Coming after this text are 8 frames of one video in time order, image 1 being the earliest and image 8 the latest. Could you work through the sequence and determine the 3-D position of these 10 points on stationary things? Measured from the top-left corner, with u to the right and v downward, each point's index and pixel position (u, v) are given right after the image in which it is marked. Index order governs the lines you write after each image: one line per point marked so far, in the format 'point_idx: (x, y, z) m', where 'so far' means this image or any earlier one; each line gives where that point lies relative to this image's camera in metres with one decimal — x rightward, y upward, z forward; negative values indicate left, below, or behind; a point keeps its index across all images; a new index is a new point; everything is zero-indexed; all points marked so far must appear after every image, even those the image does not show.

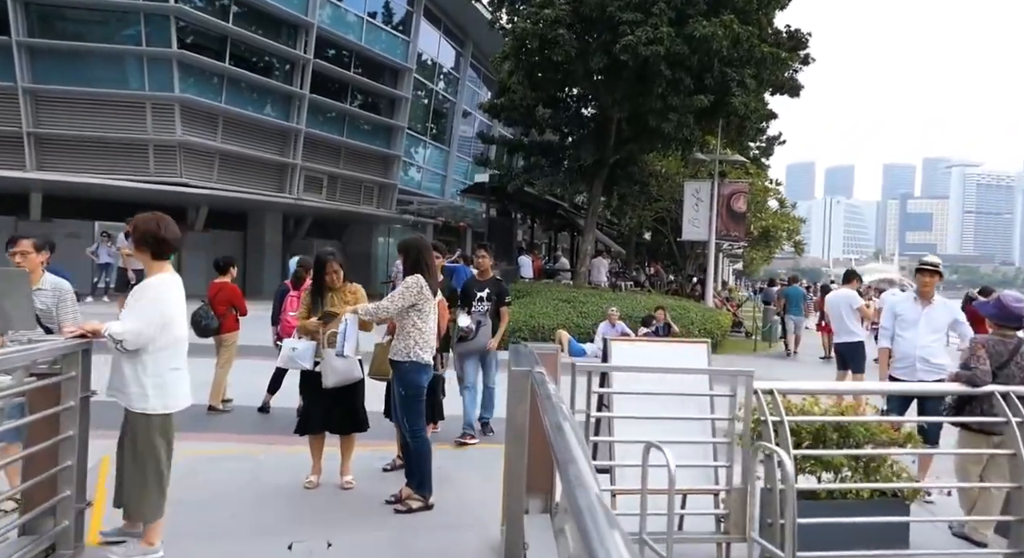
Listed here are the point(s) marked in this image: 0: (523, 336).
0: (+0.2, -1.1, +13.3) m
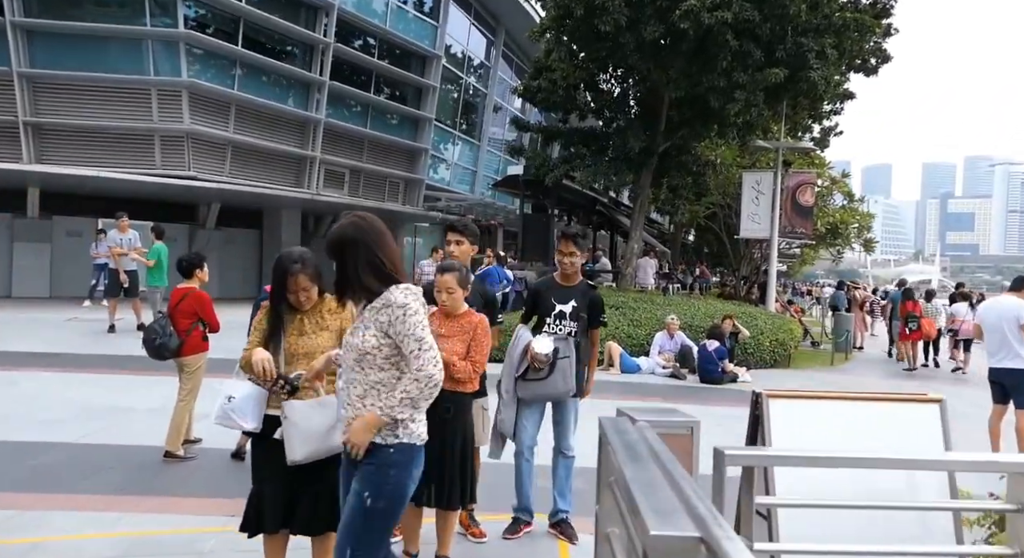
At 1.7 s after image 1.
0: (+0.8, -1.1, +11.5) m
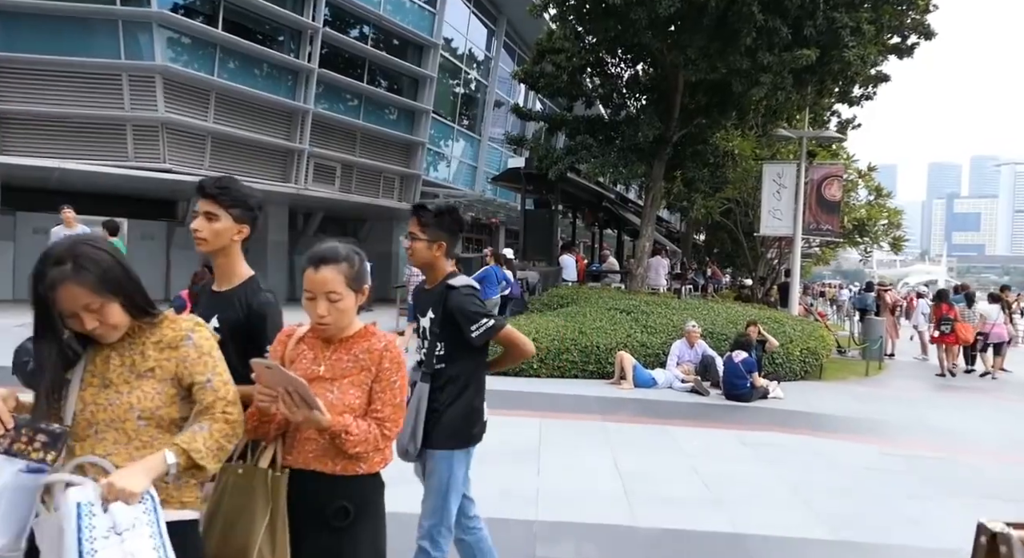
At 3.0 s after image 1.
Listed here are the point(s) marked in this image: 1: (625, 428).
0: (+0.8, -1.1, +10.2) m
1: (+1.2, -1.6, +7.5) m
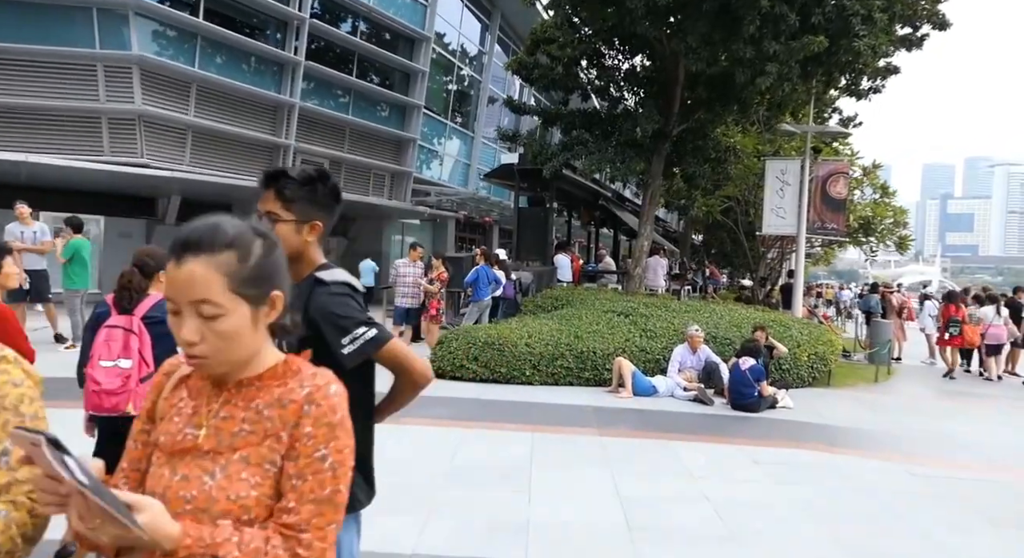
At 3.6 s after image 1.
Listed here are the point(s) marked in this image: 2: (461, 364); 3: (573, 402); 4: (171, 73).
0: (+0.7, -1.1, +9.5) m
1: (+1.1, -1.6, +6.9) m
2: (-0.7, -1.1, +9.5) m
3: (+0.7, -1.4, +8.3) m
4: (-7.6, +4.6, +15.9) m
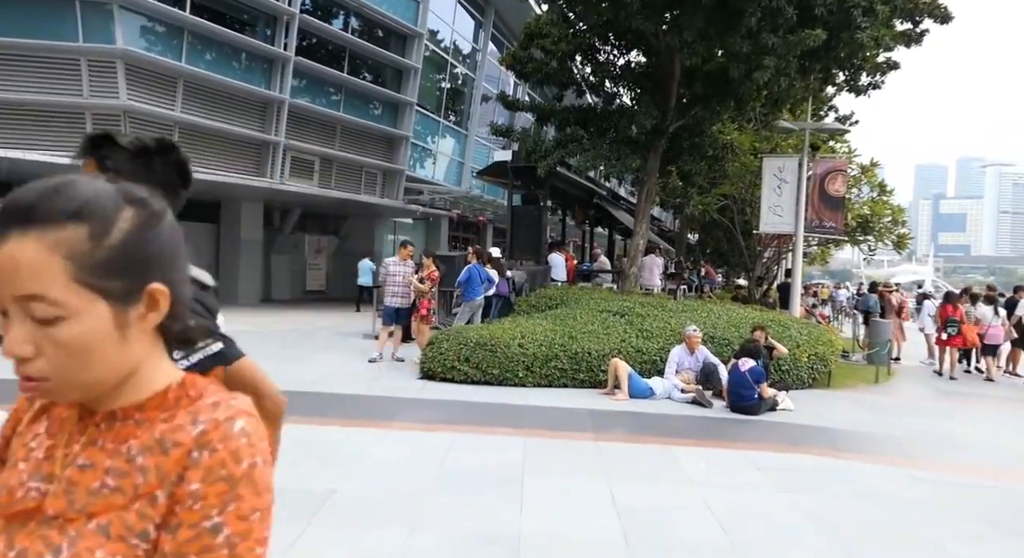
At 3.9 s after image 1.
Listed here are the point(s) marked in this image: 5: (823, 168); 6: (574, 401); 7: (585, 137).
0: (+0.6, -1.1, +9.3) m
1: (+1.0, -1.6, +6.6) m
2: (-0.8, -1.1, +9.2) m
3: (+0.6, -1.4, +8.1) m
4: (-7.8, +4.6, +15.6) m
5: (+6.3, +2.3, +14.5) m
6: (+0.7, -1.4, +8.4) m
7: (+1.5, +2.9, +14.3) m
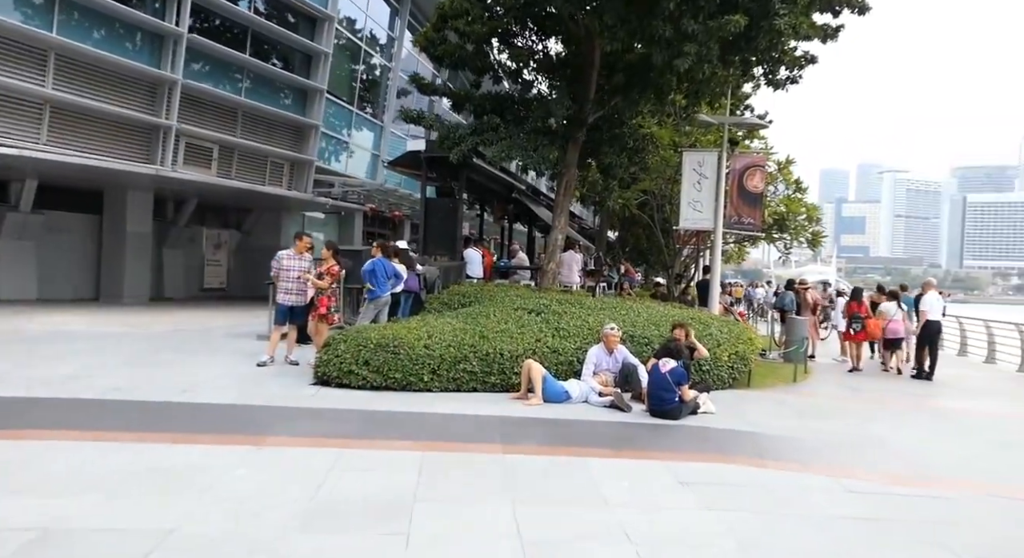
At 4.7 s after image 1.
0: (-0.5, -1.1, +8.5) m
1: (+0.1, -1.5, +5.9) m
2: (-1.9, -1.1, +8.3) m
3: (-0.4, -1.4, +7.3) m
4: (-9.5, +4.7, +13.9) m
5: (+4.6, +2.3, +14.3) m
6: (-0.3, -1.4, +7.7) m
7: (-0.2, +2.9, +13.6) m
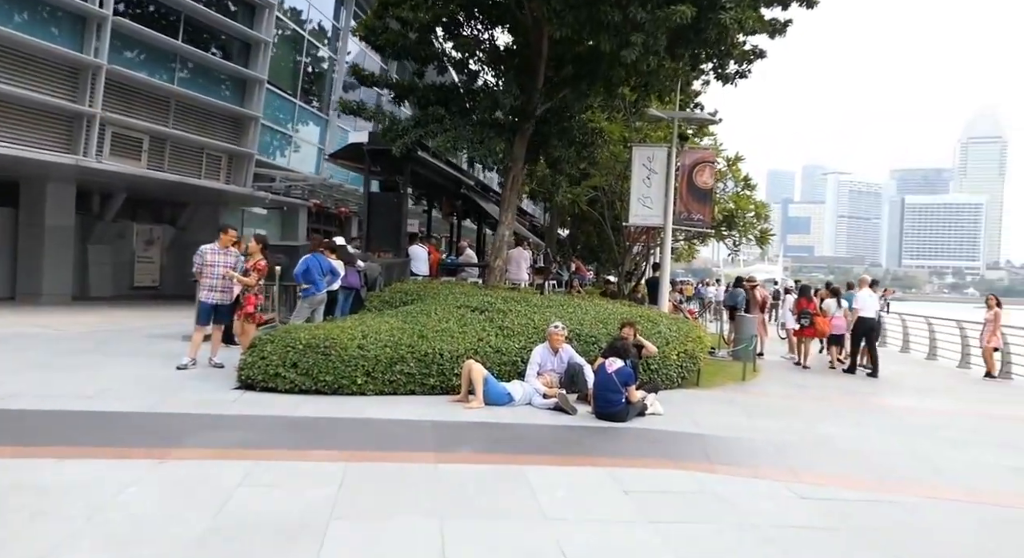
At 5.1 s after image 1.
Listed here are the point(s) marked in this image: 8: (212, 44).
0: (-1.2, -1.0, +8.0) m
1: (-0.4, -1.5, +5.4) m
2: (-2.6, -1.0, +7.7) m
3: (-1.0, -1.3, +6.8) m
4: (-10.5, +4.8, +12.8) m
5: (+3.6, +2.4, +14.1) m
6: (-0.9, -1.3, +7.2) m
7: (-1.2, +3.0, +13.1) m
8: (-8.2, +6.4, +18.8) m
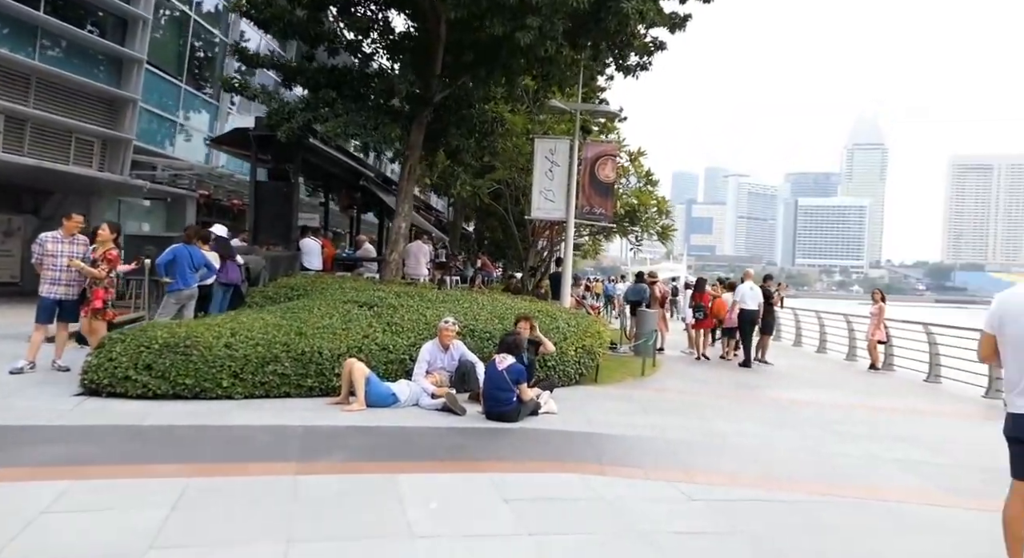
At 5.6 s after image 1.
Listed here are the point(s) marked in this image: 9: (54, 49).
0: (-2.4, -0.9, +7.3) m
1: (-1.2, -1.4, +4.8) m
2: (-3.7, -0.9, +6.8) m
3: (-2.0, -1.2, +6.1) m
4: (-12.2, +4.8, +10.9) m
5: (+1.6, +2.5, +13.9) m
6: (-2.0, -1.3, +6.5) m
7: (-3.0, +3.1, +12.3) m
8: (-10.6, +6.5, +17.1) m
9: (-11.0, +5.6, +16.5) m
